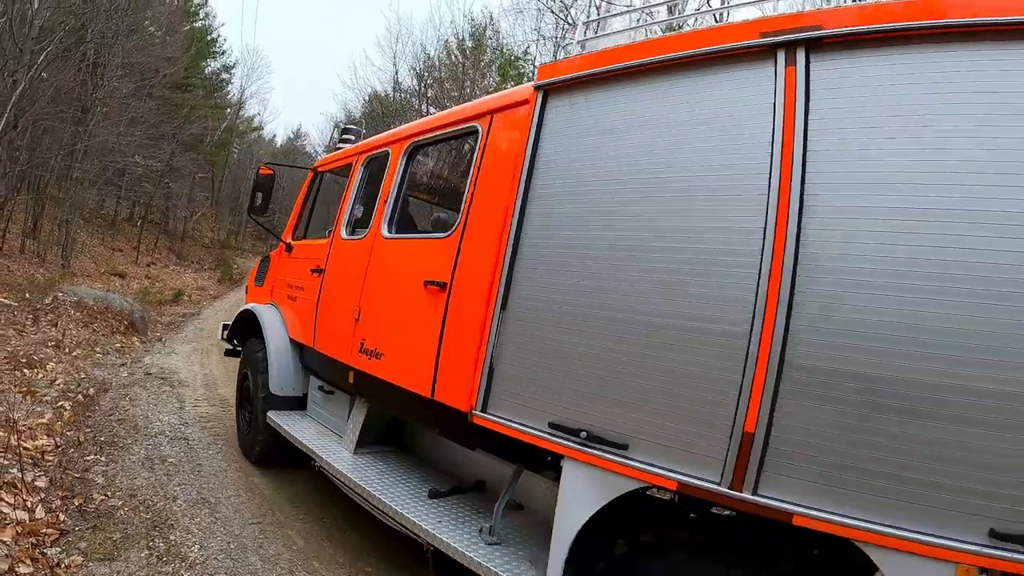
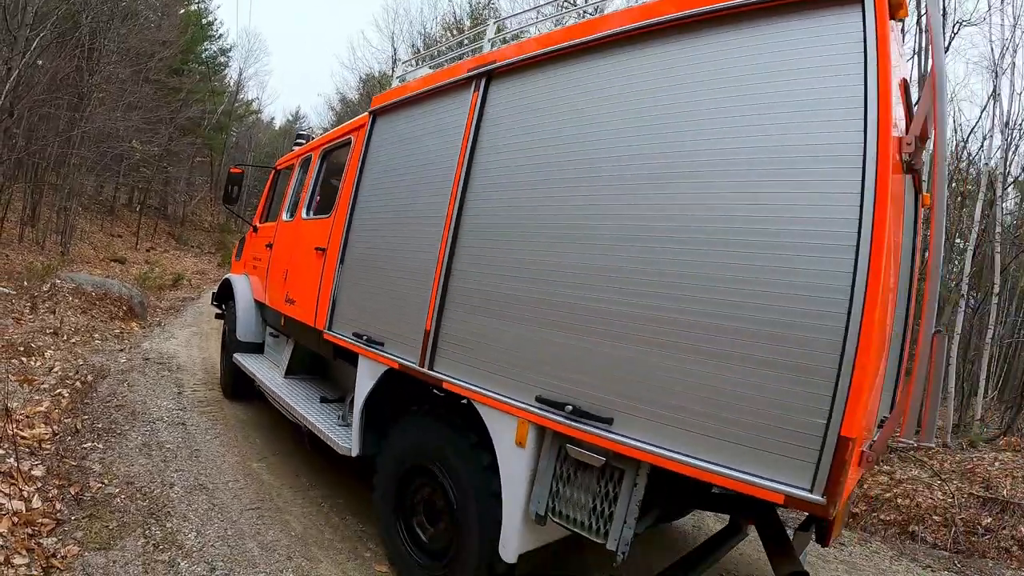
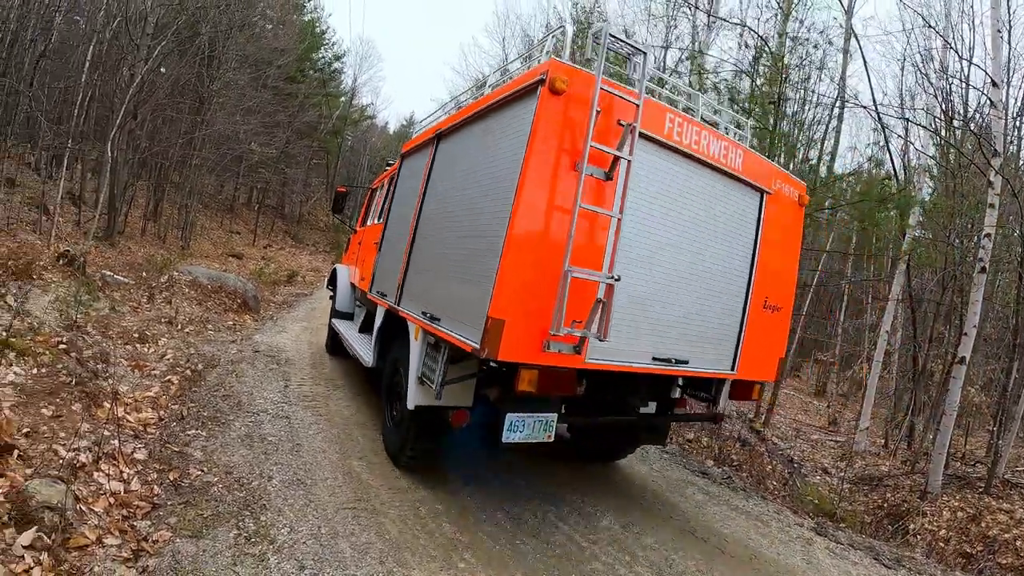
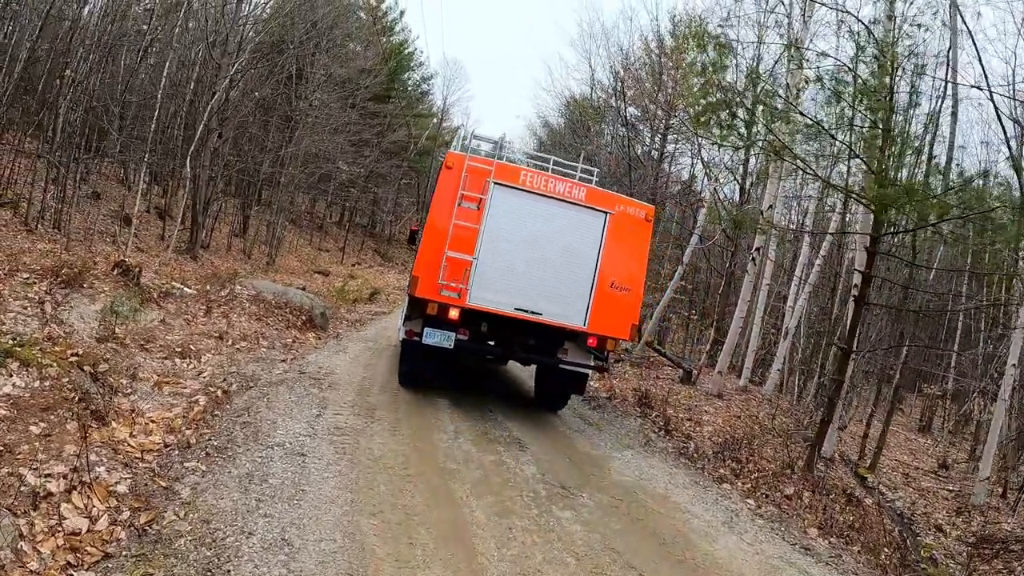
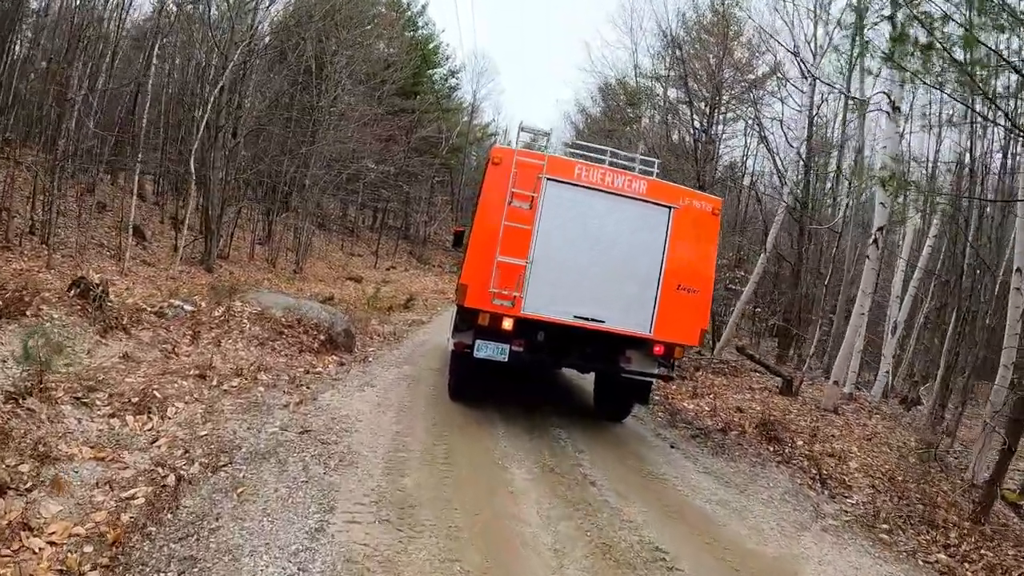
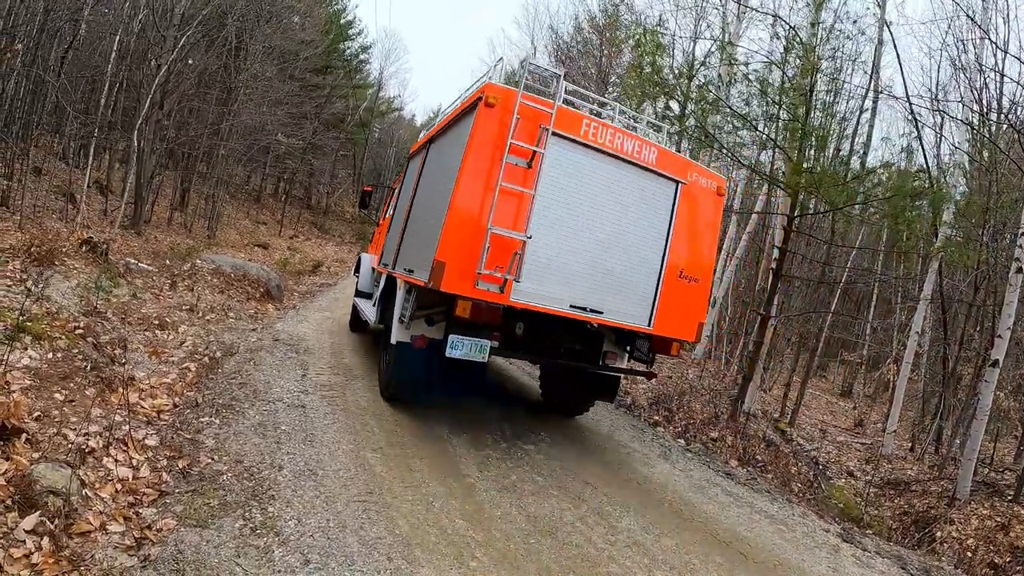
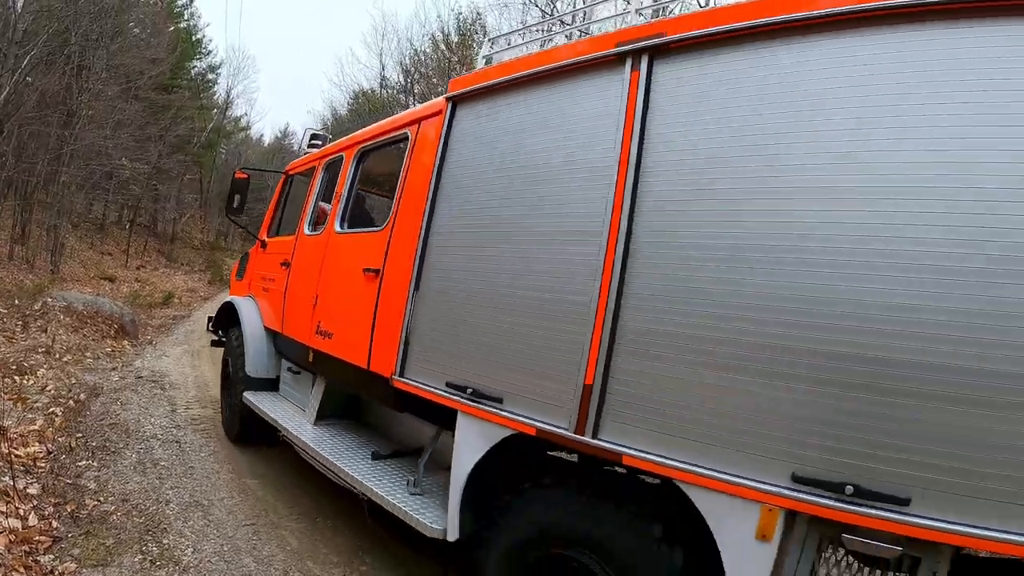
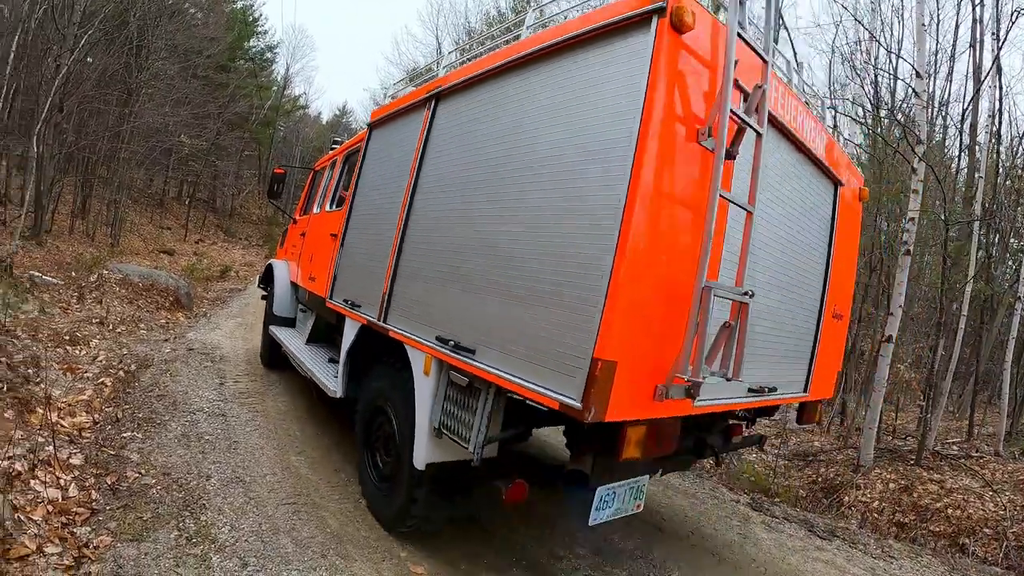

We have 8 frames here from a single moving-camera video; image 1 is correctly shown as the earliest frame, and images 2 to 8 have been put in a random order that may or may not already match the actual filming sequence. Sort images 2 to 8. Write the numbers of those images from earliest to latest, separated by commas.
7, 2, 8, 3, 6, 4, 5
